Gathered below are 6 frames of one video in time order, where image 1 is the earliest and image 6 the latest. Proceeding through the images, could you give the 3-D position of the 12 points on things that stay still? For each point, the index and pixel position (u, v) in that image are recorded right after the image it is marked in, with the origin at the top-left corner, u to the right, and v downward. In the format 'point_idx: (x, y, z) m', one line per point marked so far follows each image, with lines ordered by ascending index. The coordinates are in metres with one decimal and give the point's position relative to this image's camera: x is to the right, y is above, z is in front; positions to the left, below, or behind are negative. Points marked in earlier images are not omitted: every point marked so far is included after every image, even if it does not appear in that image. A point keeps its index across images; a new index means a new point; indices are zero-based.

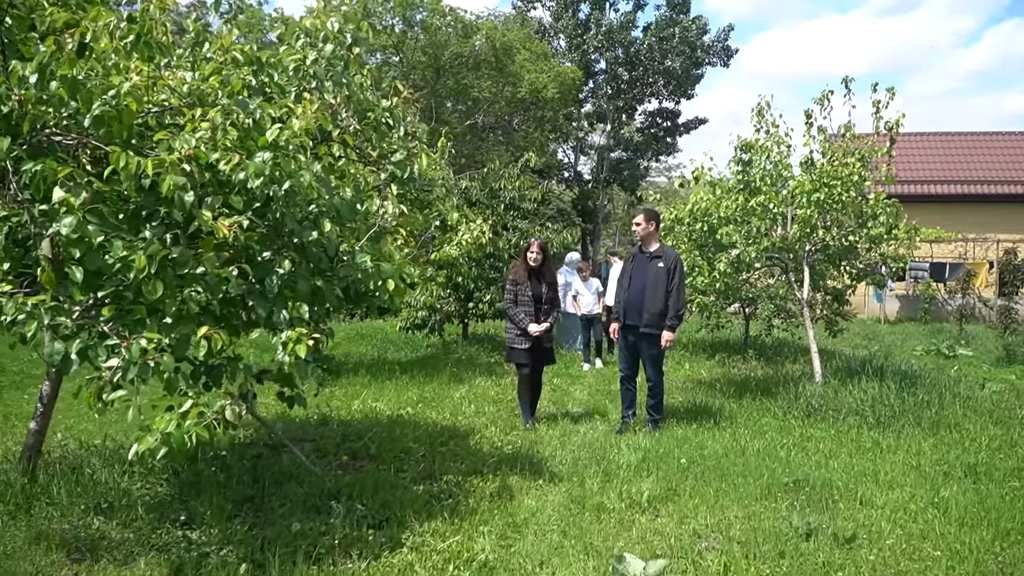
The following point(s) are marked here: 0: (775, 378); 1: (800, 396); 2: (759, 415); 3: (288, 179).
0: (+2.7, -0.9, +9.6) m
1: (+2.6, -1.0, +8.3) m
2: (+2.1, -1.1, +7.9) m
3: (-1.0, +0.5, +4.3) m
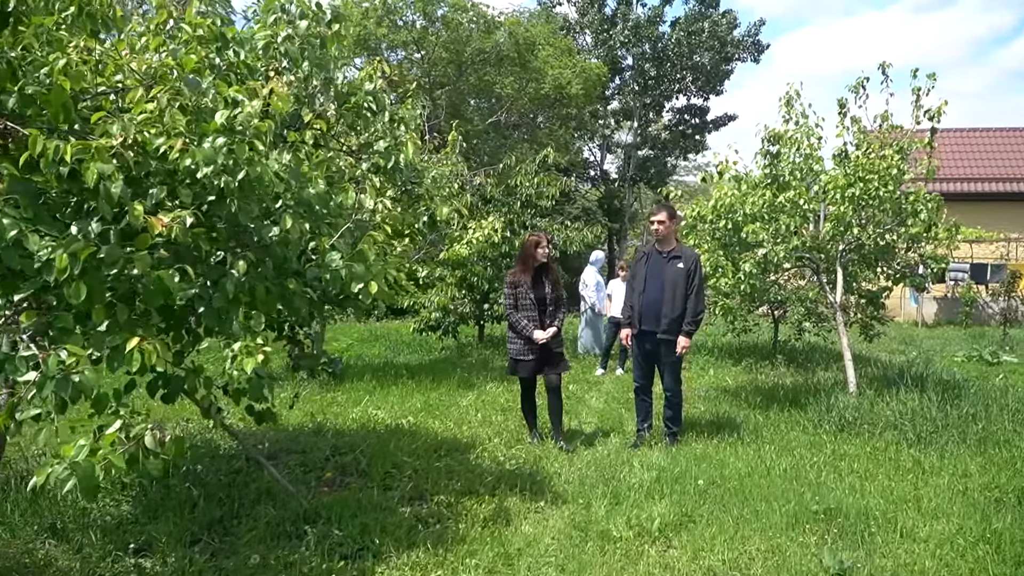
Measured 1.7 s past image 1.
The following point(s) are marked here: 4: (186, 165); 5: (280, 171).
0: (+2.9, -1.0, +8.9) m
1: (+2.7, -1.0, +7.7) m
2: (+2.2, -1.1, +7.3) m
3: (-1.1, +0.5, +3.7) m
4: (-1.3, +0.5, +3.7) m
5: (-1.0, +0.5, +4.1) m
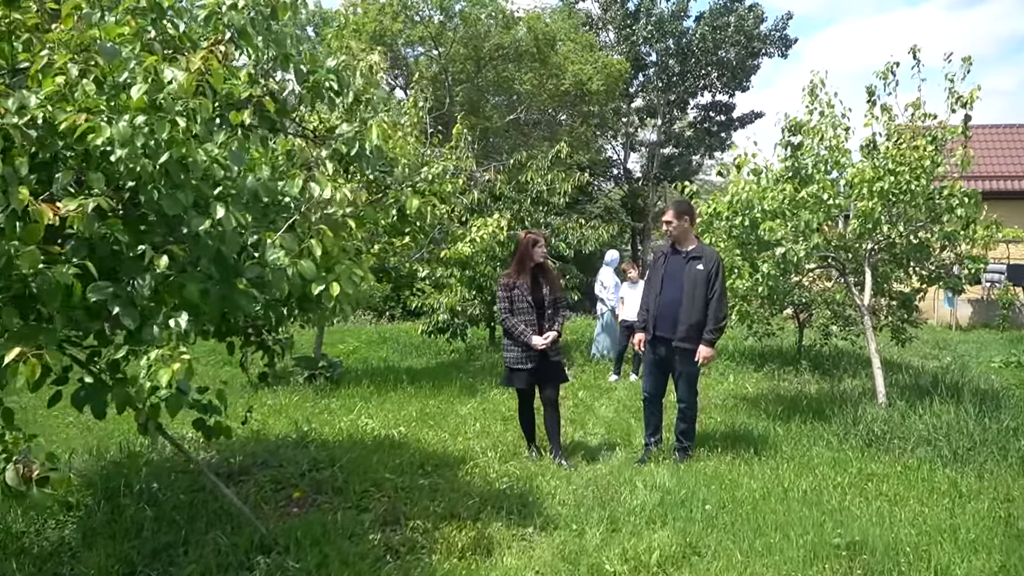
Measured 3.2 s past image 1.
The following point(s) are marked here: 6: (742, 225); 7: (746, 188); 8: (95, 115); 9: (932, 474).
0: (+2.9, -1.0, +8.3) m
1: (+2.6, -1.0, +7.0) m
2: (+2.1, -1.1, +6.7) m
3: (-1.2, +0.5, +3.2) m
4: (-1.4, +0.5, +3.2) m
5: (-1.1, +0.5, +3.6) m
6: (+1.9, +0.5, +7.7) m
7: (+1.9, +0.8, +7.7) m
8: (-1.5, +0.6, +3.2) m
9: (+2.6, -1.2, +5.8) m
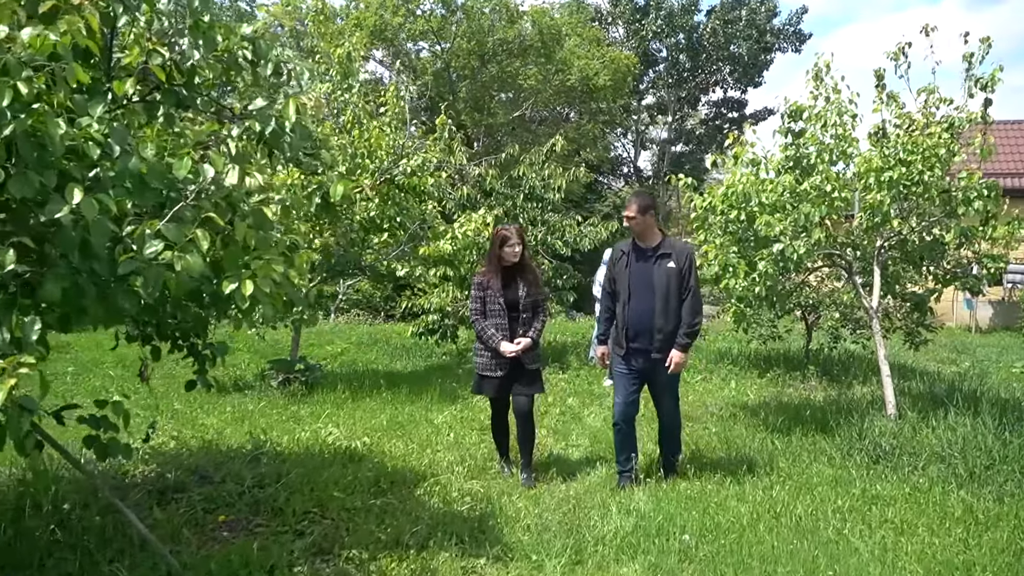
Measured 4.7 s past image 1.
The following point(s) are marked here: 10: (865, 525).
0: (+2.7, -1.0, +7.7) m
1: (+2.5, -1.0, +6.4) m
2: (+1.9, -1.1, +6.0) m
3: (-1.5, +0.5, +2.7) m
4: (-1.7, +0.5, +2.6) m
5: (-1.4, +0.5, +3.1) m
6: (+1.7, +0.5, +7.1) m
7: (+1.8, +0.8, +7.1) m
8: (-1.7, +0.6, +2.7) m
9: (+2.4, -1.2, +5.1) m
10: (+1.8, -1.2, +4.7) m
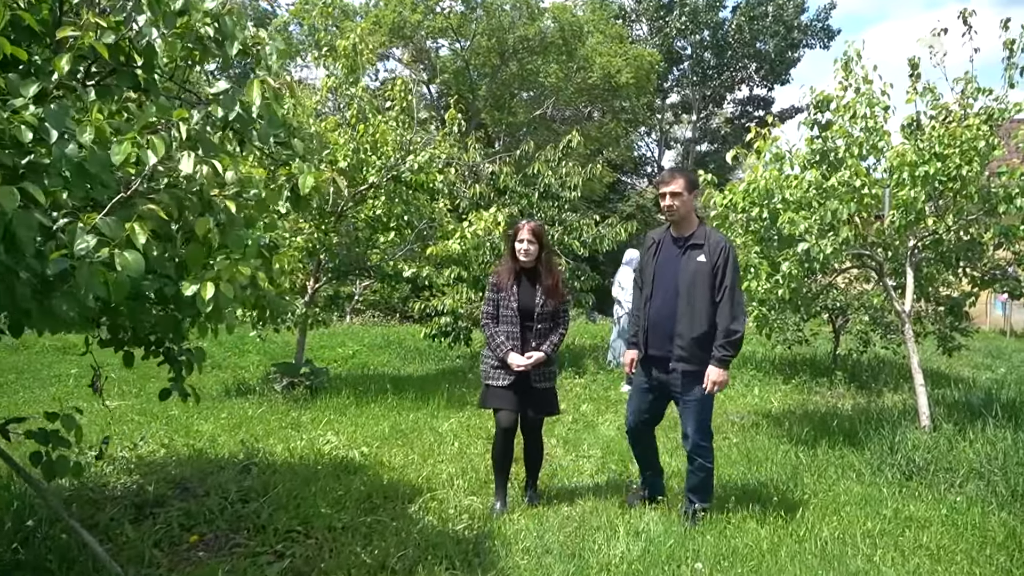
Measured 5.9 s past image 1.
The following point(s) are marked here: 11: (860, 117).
0: (+2.8, -1.0, +7.2) m
1: (+2.5, -1.0, +6.0) m
2: (+2.0, -1.1, +5.6) m
3: (-1.5, +0.5, +2.3) m
4: (-1.7, +0.5, +2.3) m
5: (-1.4, +0.5, +2.7) m
6: (+1.8, +0.5, +6.7) m
7: (+1.8, +0.8, +6.7) m
8: (-1.8, +0.6, +2.4) m
9: (+2.4, -1.2, +4.7) m
10: (+1.8, -1.2, +4.2) m
11: (+2.5, +1.2, +6.5) m
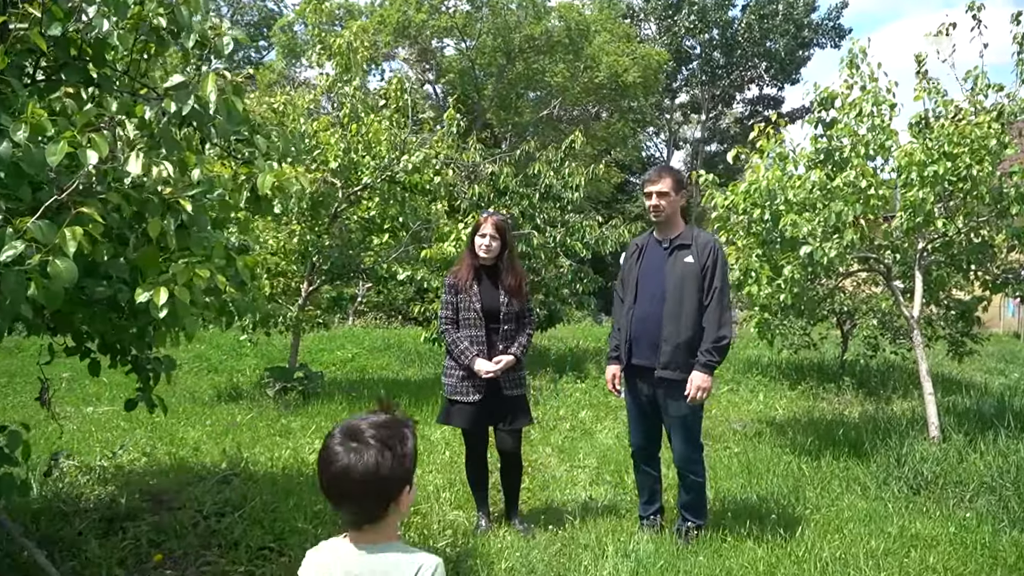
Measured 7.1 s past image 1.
0: (+2.7, -1.0, +7.0) m
1: (+2.4, -1.1, +5.7) m
2: (+1.9, -1.2, +5.4) m
3: (-1.6, +0.5, +2.1) m
4: (-1.8, +0.5, +2.1) m
5: (-1.5, +0.5, +2.5) m
6: (+1.8, +0.5, +6.4) m
7: (+1.8, +0.8, +6.4) m
8: (-1.9, +0.6, +2.2) m
9: (+2.3, -1.2, +4.4) m
10: (+1.7, -1.2, +4.0) m
11: (+2.4, +1.2, +6.3) m
